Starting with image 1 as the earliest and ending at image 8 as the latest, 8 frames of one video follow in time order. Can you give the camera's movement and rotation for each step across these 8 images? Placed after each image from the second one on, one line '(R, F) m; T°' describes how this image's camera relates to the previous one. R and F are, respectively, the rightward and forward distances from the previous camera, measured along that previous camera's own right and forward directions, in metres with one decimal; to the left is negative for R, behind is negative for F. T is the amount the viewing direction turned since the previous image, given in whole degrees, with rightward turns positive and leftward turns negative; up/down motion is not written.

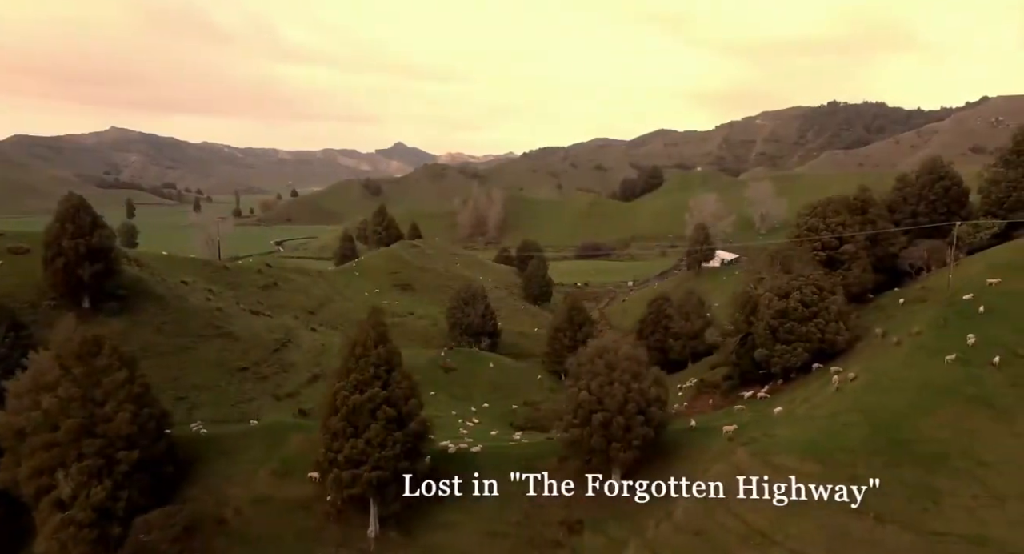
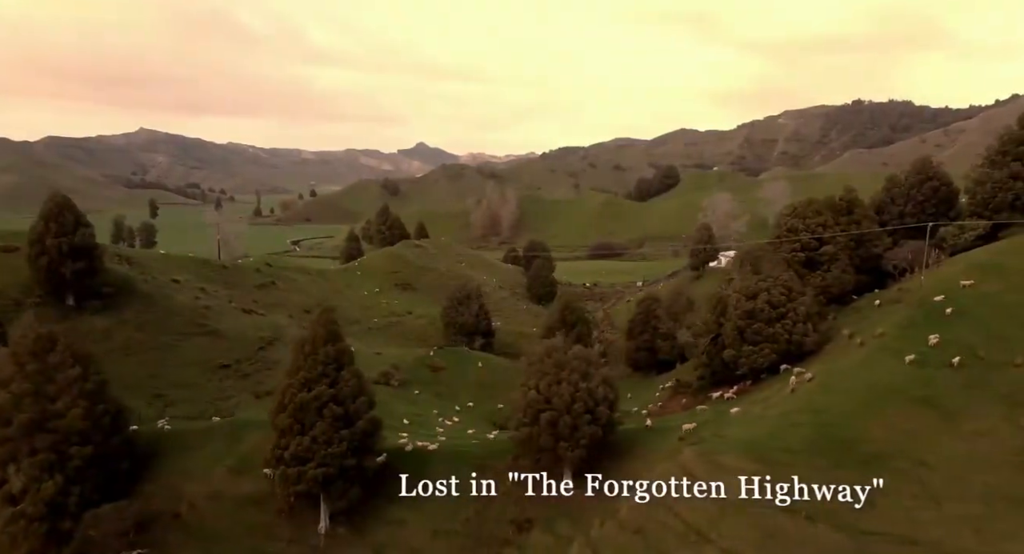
(+3.5, -0.5) m; -2°
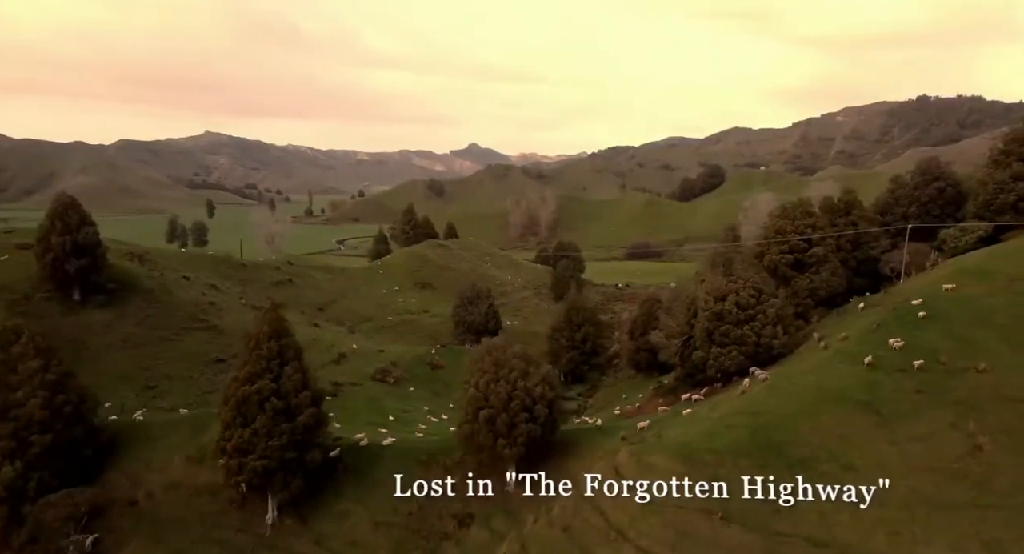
(+5.5, -0.7) m; -4°
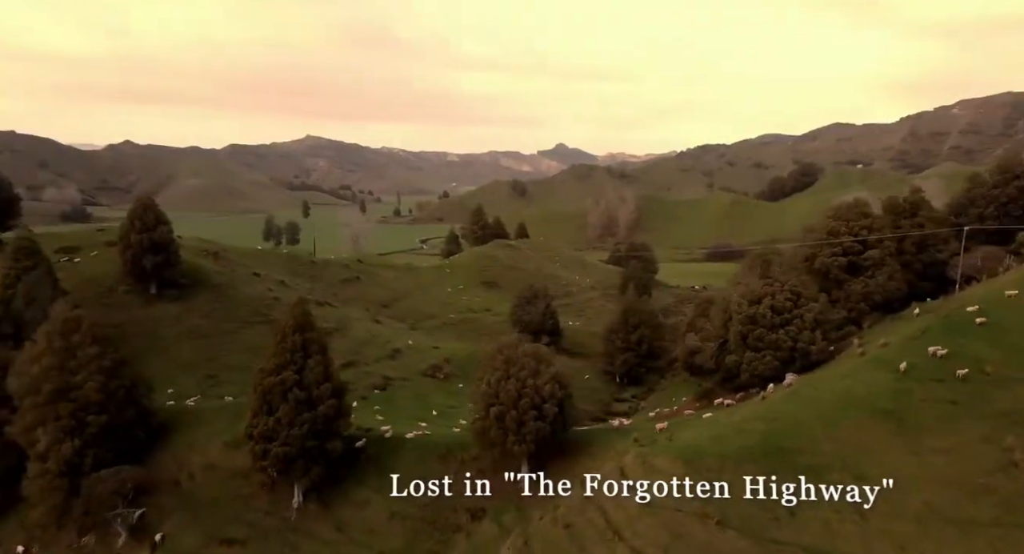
(+3.8, -0.5) m; -7°
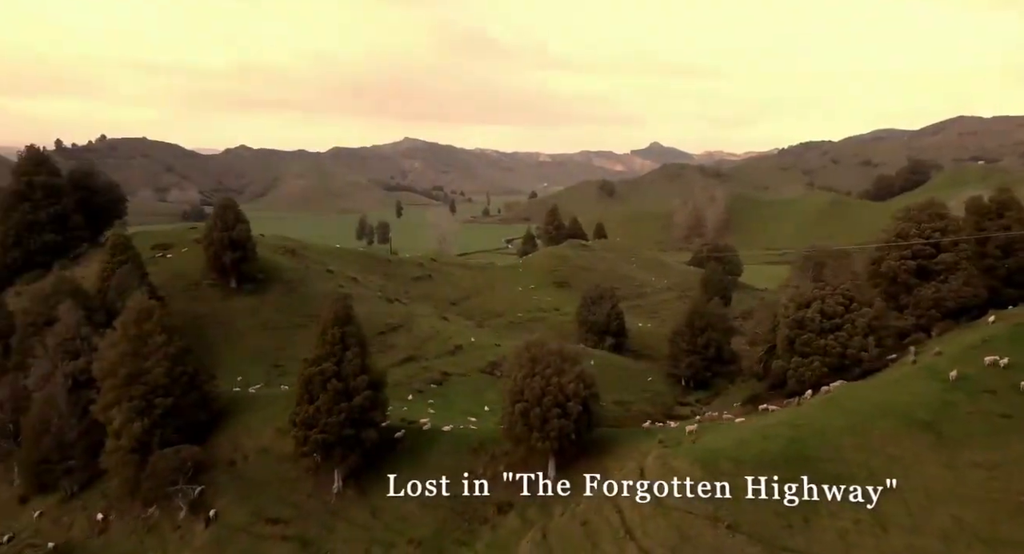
(+3.3, -0.6) m; -7°
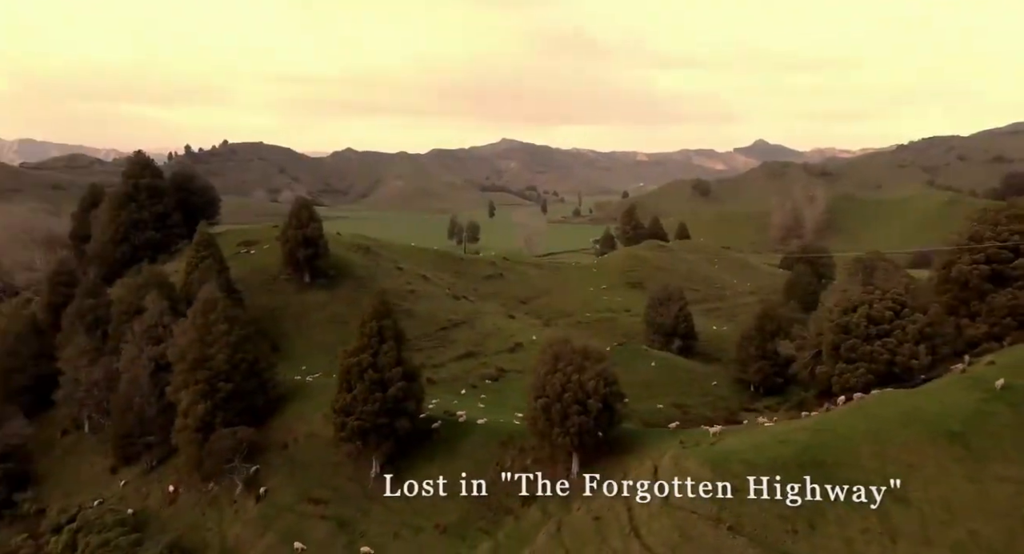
(+3.8, -0.8) m; -8°
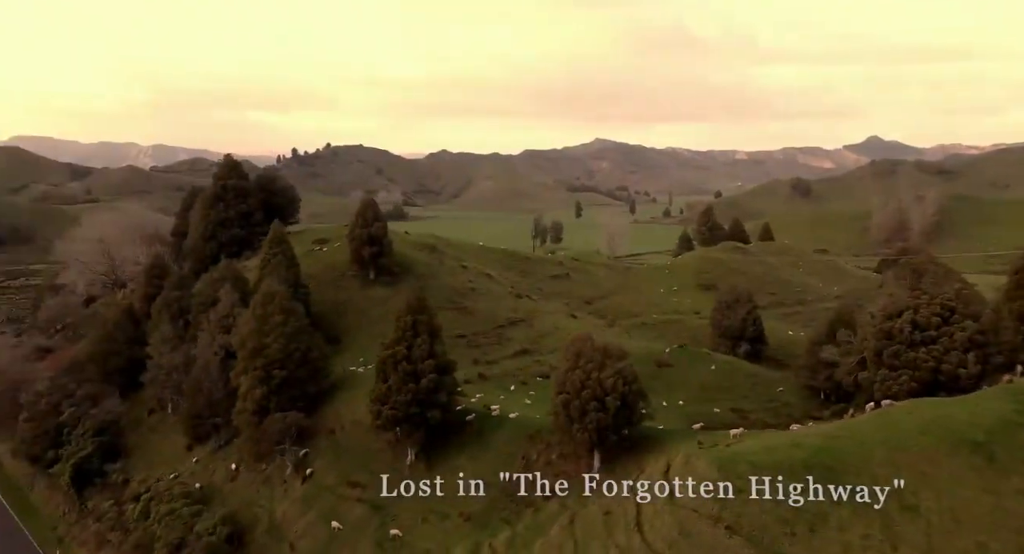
(+3.7, -0.9) m; -7°
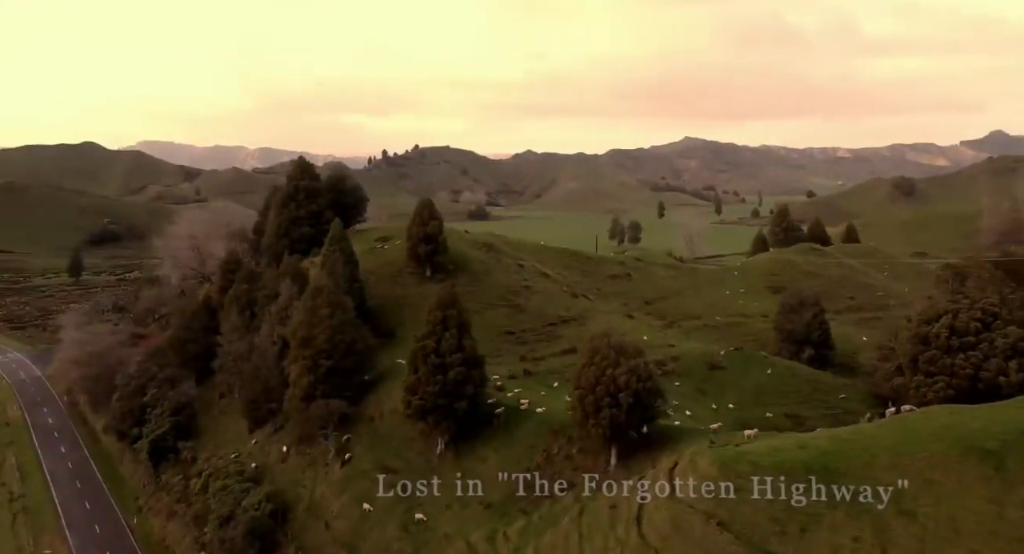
(+3.7, -0.9) m; -7°
